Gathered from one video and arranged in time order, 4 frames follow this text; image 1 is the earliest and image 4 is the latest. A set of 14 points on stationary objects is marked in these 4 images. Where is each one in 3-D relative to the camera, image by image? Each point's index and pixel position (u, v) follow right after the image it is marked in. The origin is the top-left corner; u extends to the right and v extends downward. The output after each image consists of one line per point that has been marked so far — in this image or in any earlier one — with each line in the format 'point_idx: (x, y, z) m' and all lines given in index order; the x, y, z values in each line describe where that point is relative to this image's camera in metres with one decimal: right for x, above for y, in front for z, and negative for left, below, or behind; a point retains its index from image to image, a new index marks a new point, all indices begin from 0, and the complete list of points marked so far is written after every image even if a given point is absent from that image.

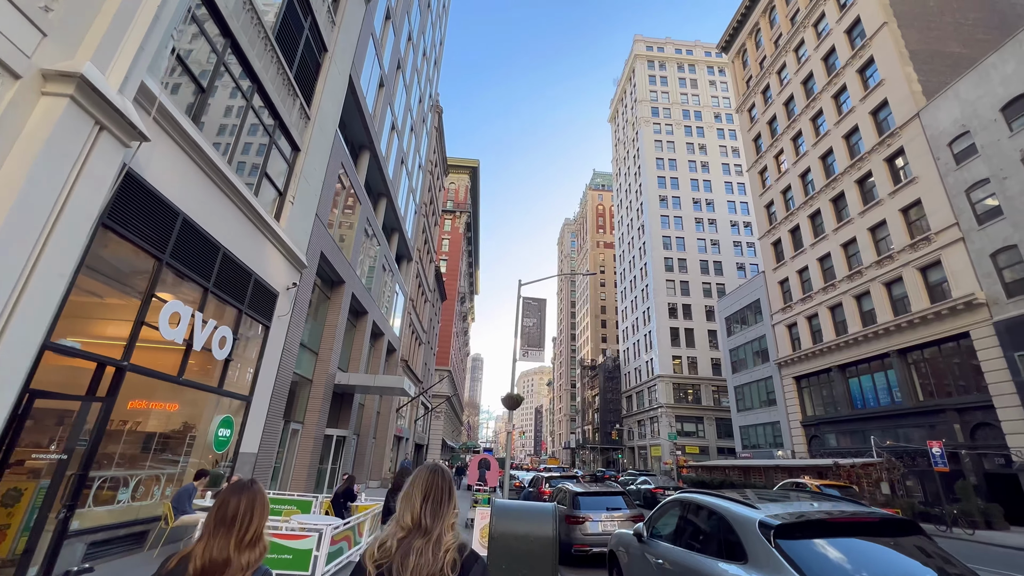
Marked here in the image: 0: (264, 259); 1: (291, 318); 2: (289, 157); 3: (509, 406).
0: (-5.6, +0.7, +10.1) m
1: (-5.6, -0.7, +11.4) m
2: (-5.5, +3.3, +11.2) m
3: (-0.1, -3.5, +13.5) m
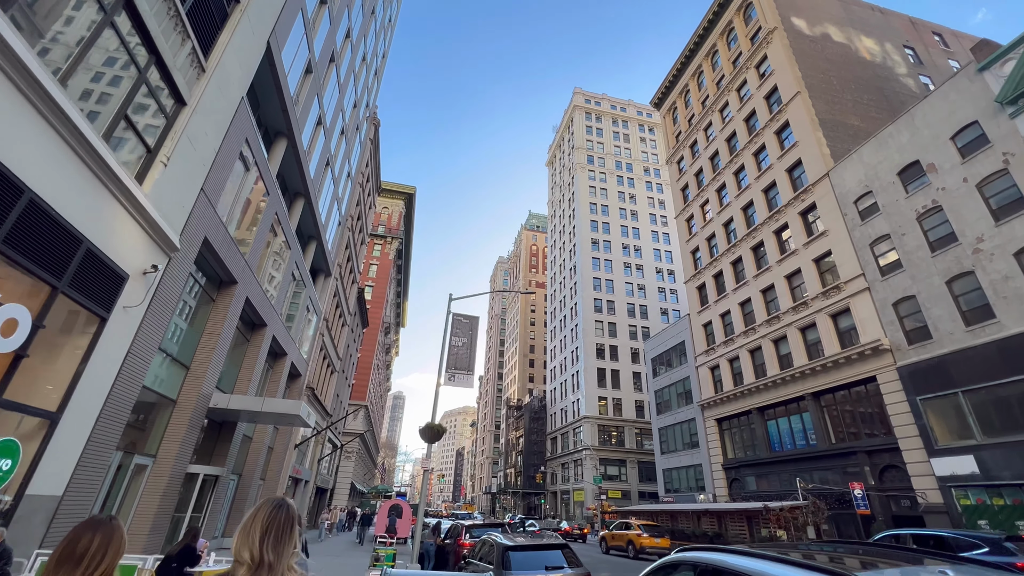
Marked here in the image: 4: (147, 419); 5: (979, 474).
0: (-6.8, +1.0, +7.6) m
1: (-7.1, -0.5, +8.7) m
2: (-6.8, +3.5, +8.9) m
3: (-2.1, -3.8, +11.4) m
4: (-8.3, -3.0, +10.2) m
5: (+18.4, -7.3, +17.7) m
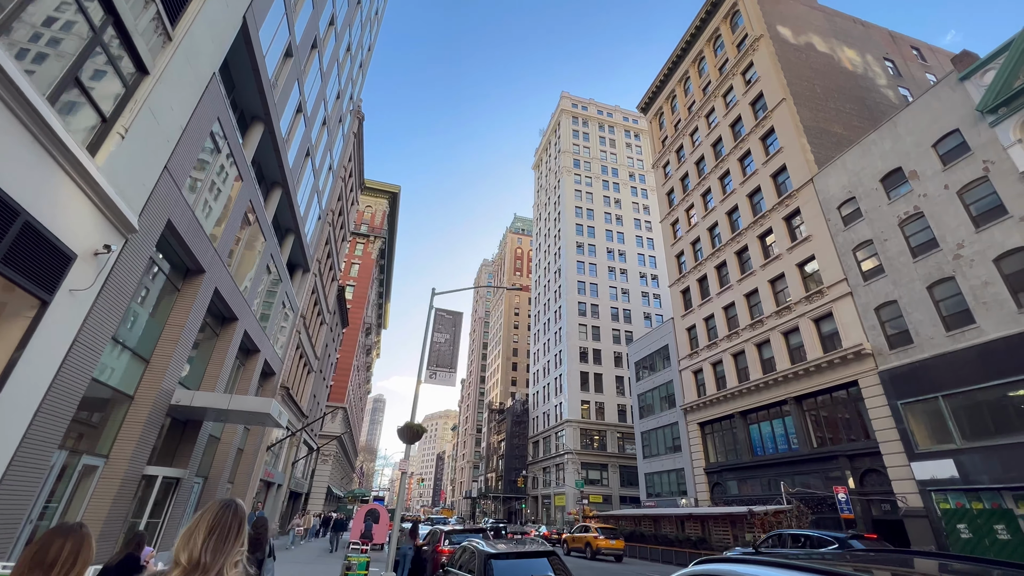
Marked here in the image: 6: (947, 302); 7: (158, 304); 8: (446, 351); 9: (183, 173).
0: (-7.0, +1.3, +6.9) m
1: (-7.3, -0.2, +8.0) m
2: (-7.0, +3.8, +8.2) m
3: (-2.5, -3.6, +10.8) m
4: (-8.6, -2.7, +9.4) m
5: (+17.7, -7.5, +17.8) m
6: (+18.9, -0.6, +19.6) m
7: (-8.6, -0.4, +10.9) m
8: (-1.8, -1.7, +12.3) m
9: (-7.3, +2.5, +10.0) m
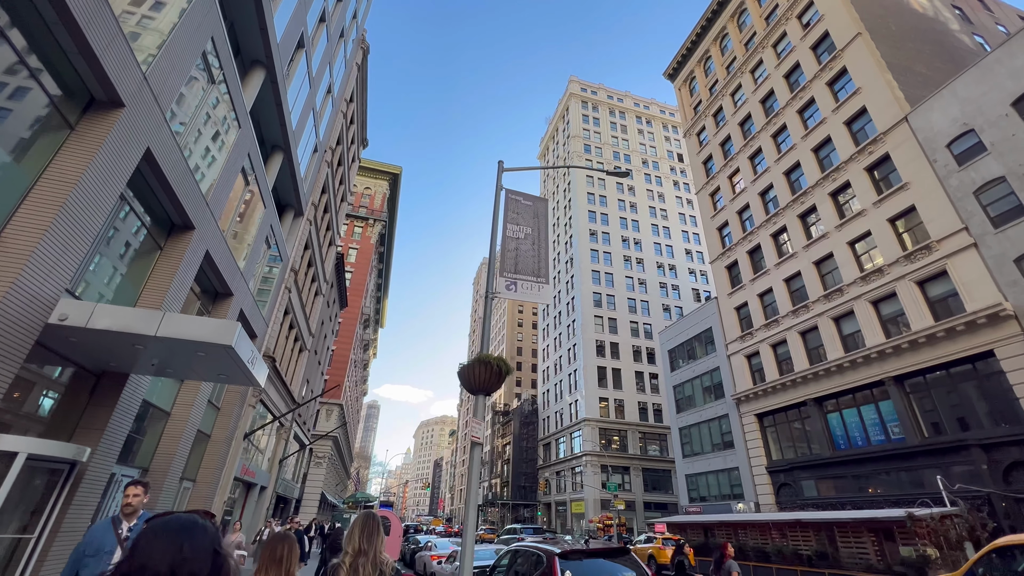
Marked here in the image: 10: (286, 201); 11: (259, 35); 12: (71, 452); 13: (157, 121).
0: (-4.9, +3.7, +2.2) m
1: (-5.3, +2.2, +3.2) m
2: (-4.9, +6.2, +3.5) m
3: (-0.5, -1.3, +6.0) m
4: (-6.6, -0.3, +4.6) m
5: (+19.6, -5.3, +13.3) m
6: (+20.9, +1.6, +15.2) m
7: (-6.5, +1.9, +6.1) m
8: (+0.3, +0.6, +7.5) m
9: (-5.2, +4.9, +5.2) m
10: (-8.9, +3.4, +17.8) m
11: (-6.6, +6.5, +11.9) m
12: (-7.0, -2.7, +7.3) m
13: (-6.3, +2.8, +8.1) m
